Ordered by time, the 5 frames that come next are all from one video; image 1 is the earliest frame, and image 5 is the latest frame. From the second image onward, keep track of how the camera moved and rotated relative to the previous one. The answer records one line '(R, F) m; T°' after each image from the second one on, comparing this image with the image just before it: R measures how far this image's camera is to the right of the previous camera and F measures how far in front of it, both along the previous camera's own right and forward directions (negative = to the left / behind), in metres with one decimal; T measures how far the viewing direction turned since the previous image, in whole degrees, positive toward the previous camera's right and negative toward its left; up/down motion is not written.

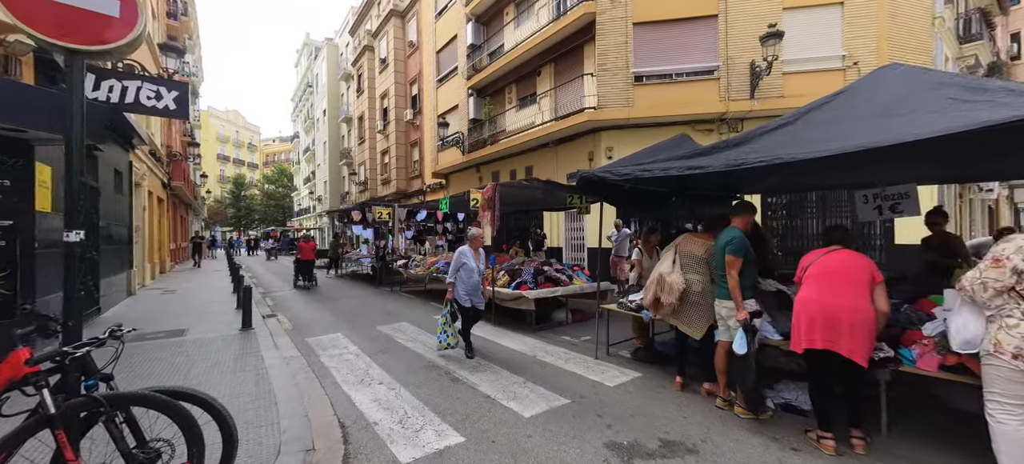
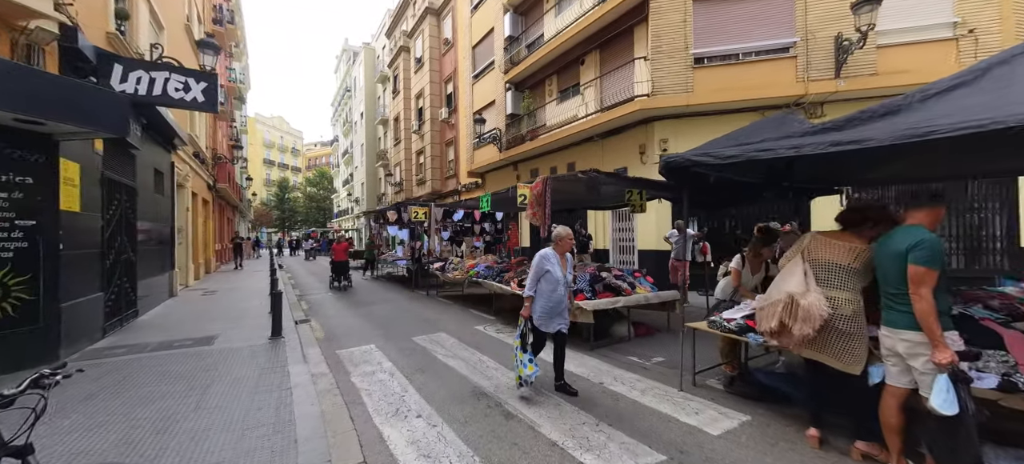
(-0.3, +0.8) m; -5°
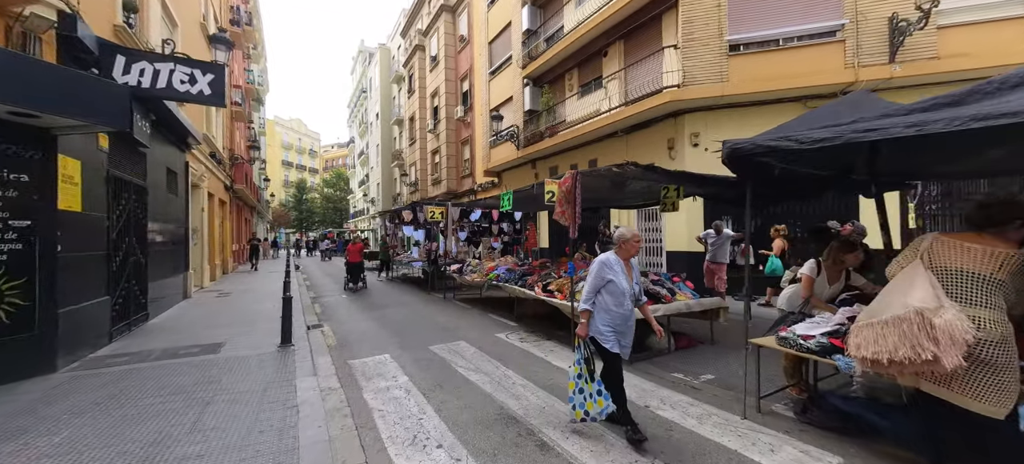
(-0.2, +0.5) m; -2°
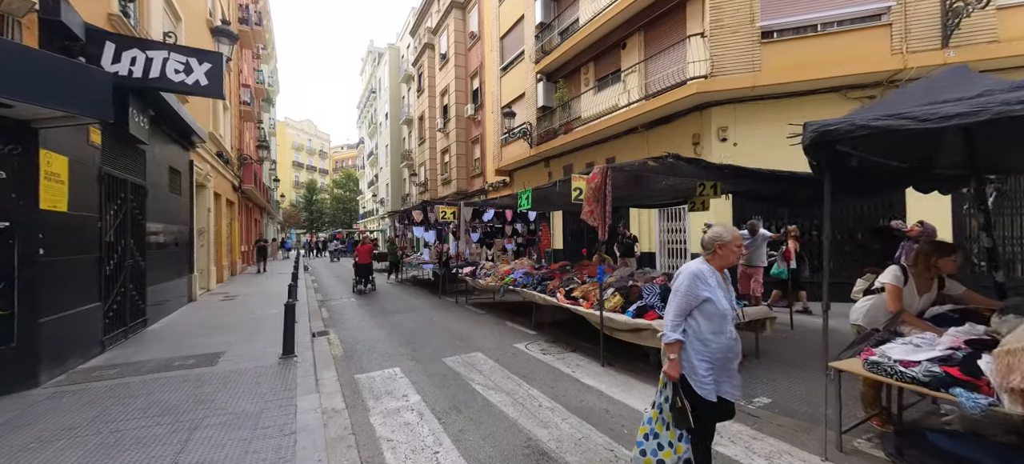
(-0.2, +0.5) m; -1°
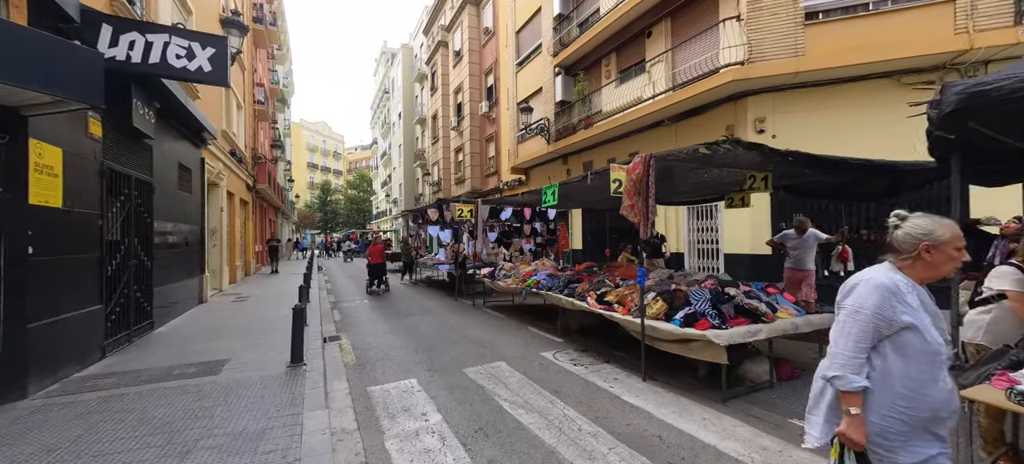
(-0.2, +0.5) m; -2°
